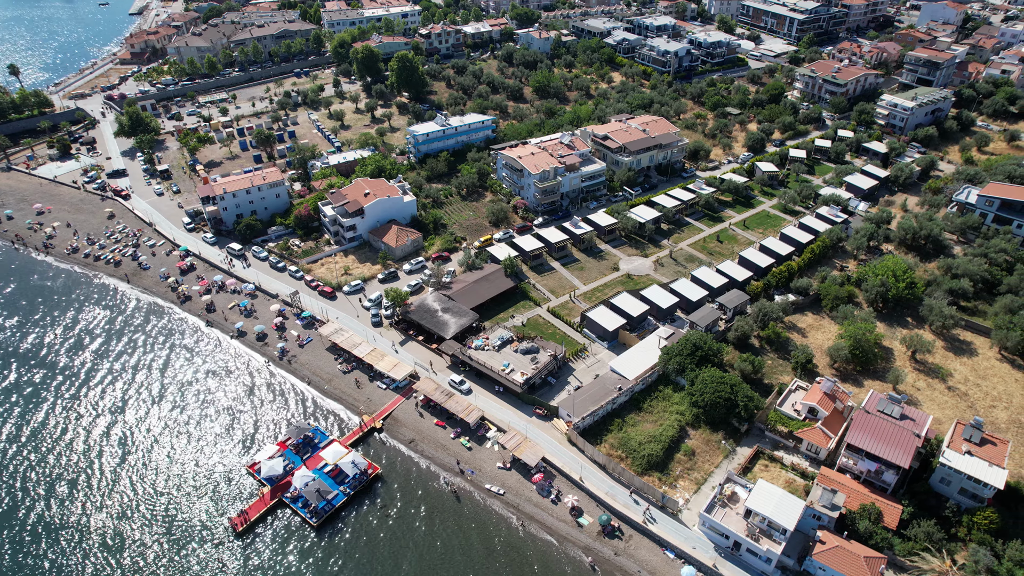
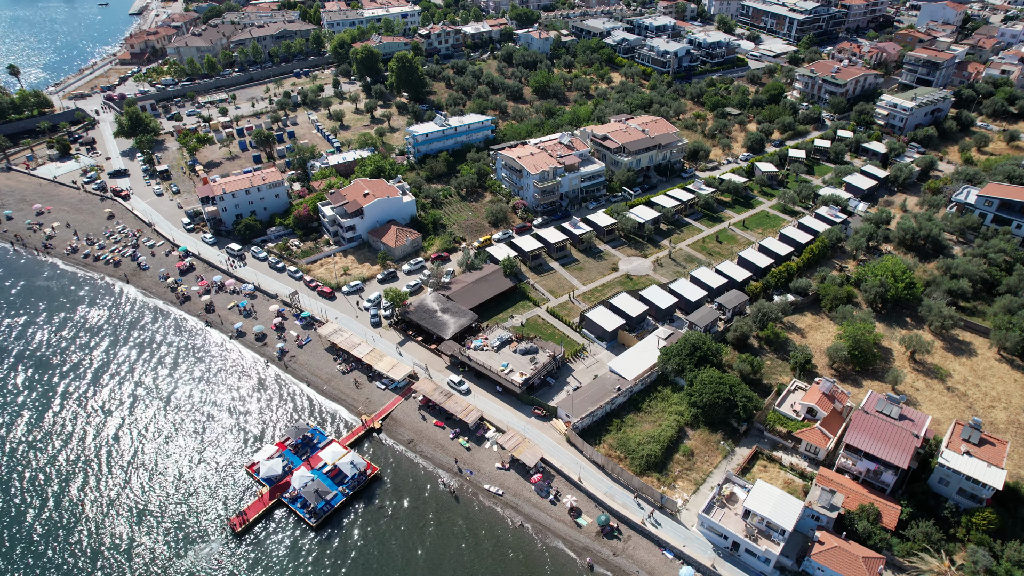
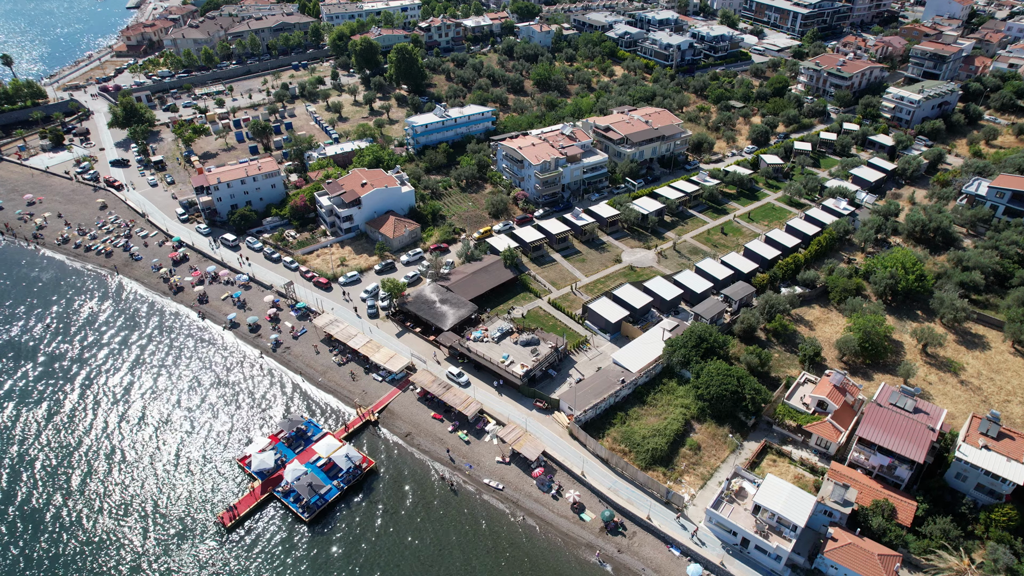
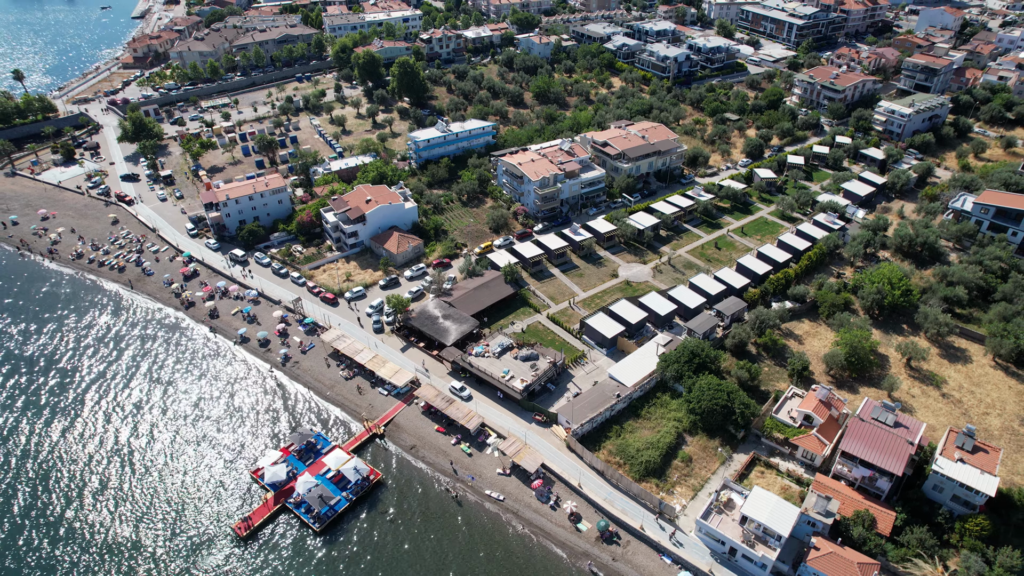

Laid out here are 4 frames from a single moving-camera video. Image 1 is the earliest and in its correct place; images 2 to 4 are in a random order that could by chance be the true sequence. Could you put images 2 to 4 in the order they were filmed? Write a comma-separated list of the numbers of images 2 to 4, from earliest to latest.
2, 4, 3
